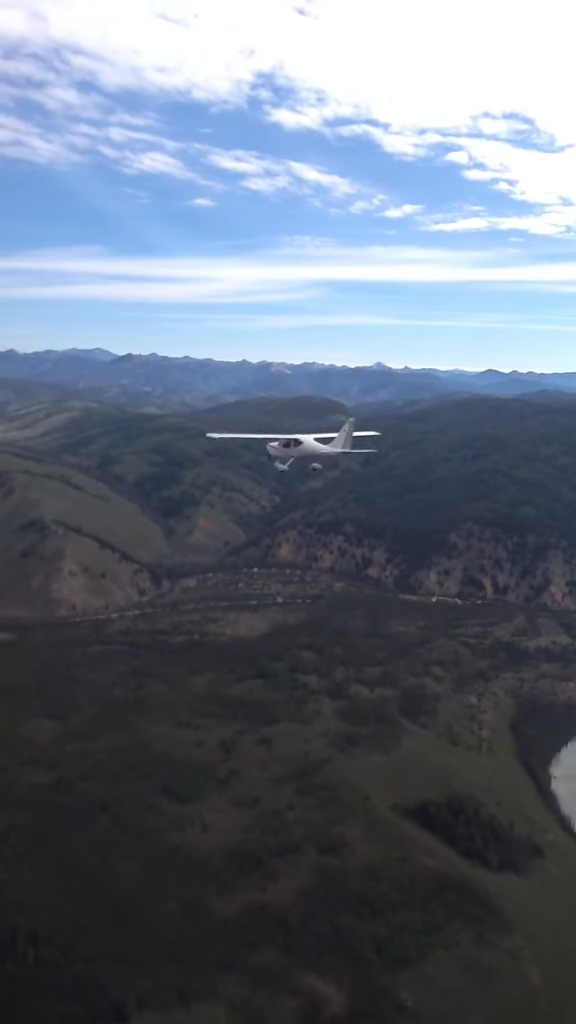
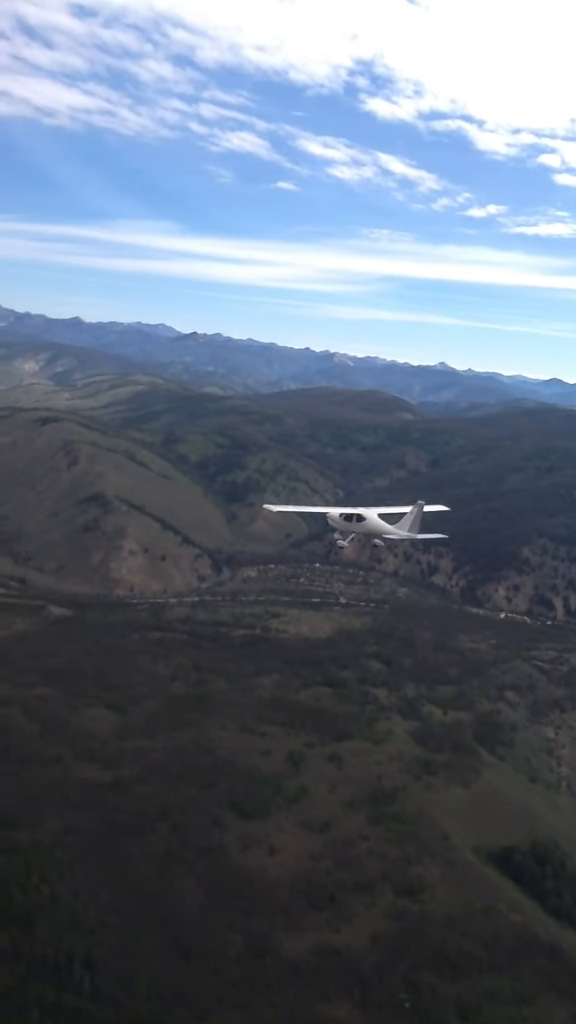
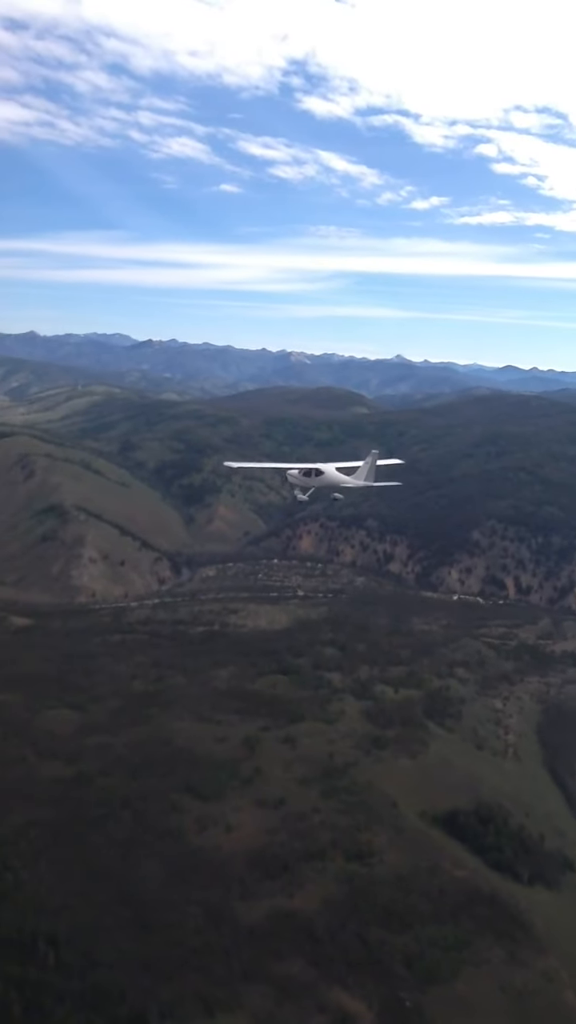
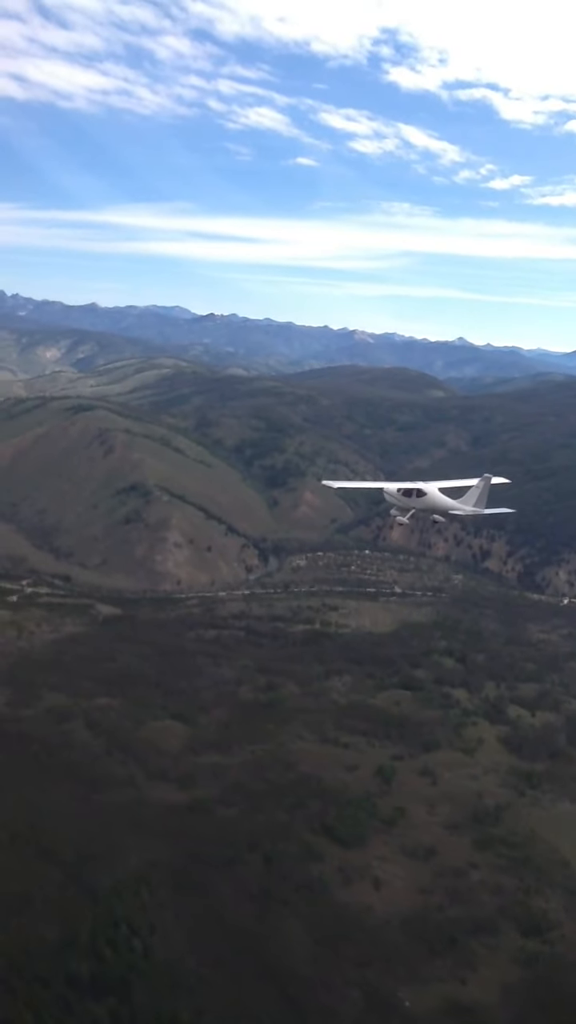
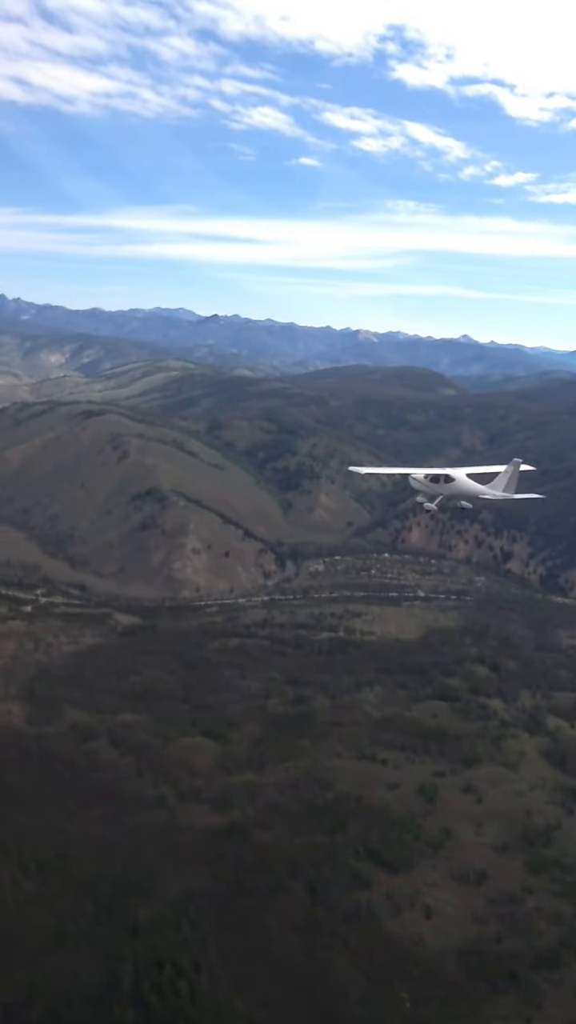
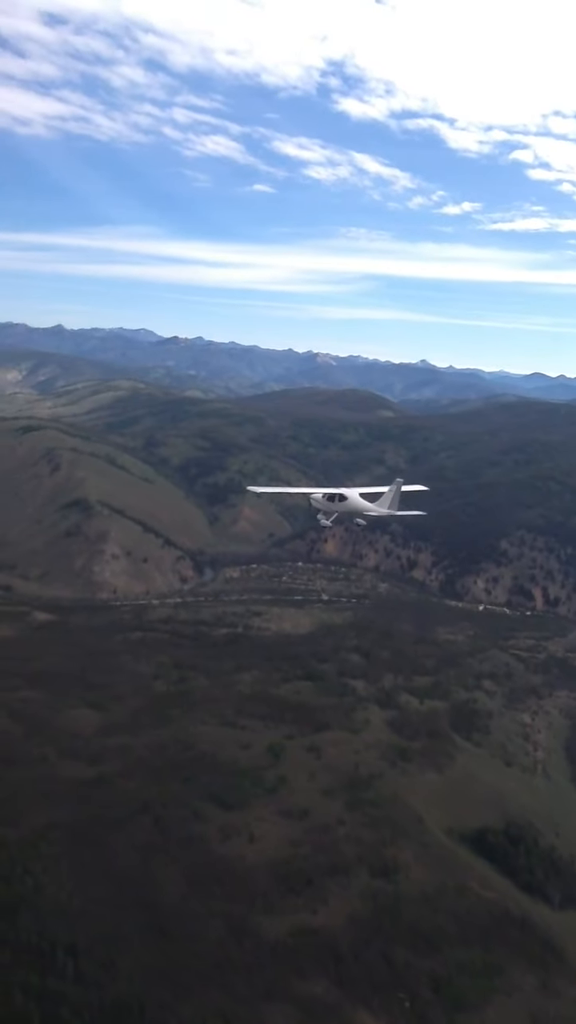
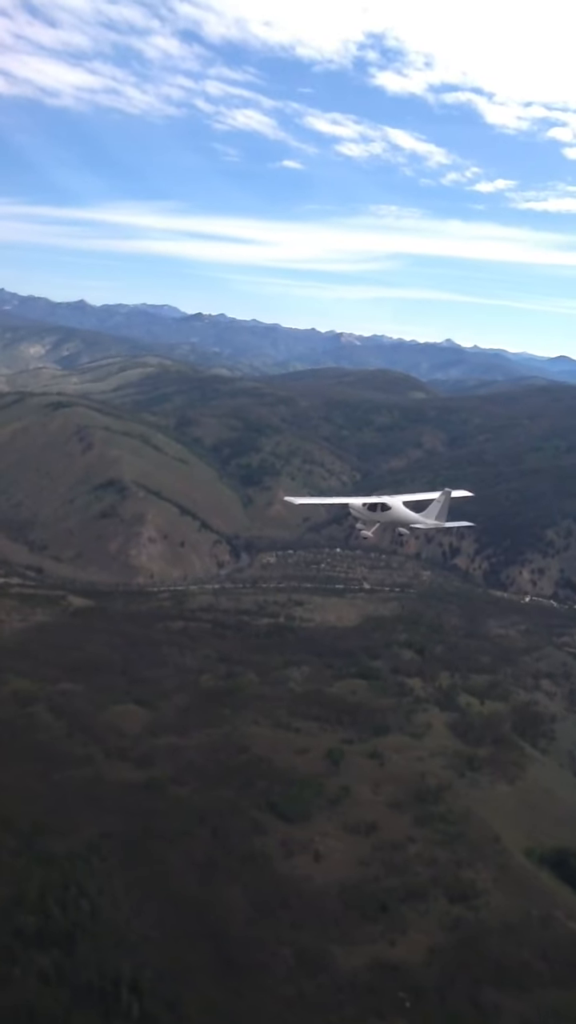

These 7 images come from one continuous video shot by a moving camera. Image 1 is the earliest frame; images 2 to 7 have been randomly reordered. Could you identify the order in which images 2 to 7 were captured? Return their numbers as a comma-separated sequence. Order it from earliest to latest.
3, 6, 2, 7, 4, 5
